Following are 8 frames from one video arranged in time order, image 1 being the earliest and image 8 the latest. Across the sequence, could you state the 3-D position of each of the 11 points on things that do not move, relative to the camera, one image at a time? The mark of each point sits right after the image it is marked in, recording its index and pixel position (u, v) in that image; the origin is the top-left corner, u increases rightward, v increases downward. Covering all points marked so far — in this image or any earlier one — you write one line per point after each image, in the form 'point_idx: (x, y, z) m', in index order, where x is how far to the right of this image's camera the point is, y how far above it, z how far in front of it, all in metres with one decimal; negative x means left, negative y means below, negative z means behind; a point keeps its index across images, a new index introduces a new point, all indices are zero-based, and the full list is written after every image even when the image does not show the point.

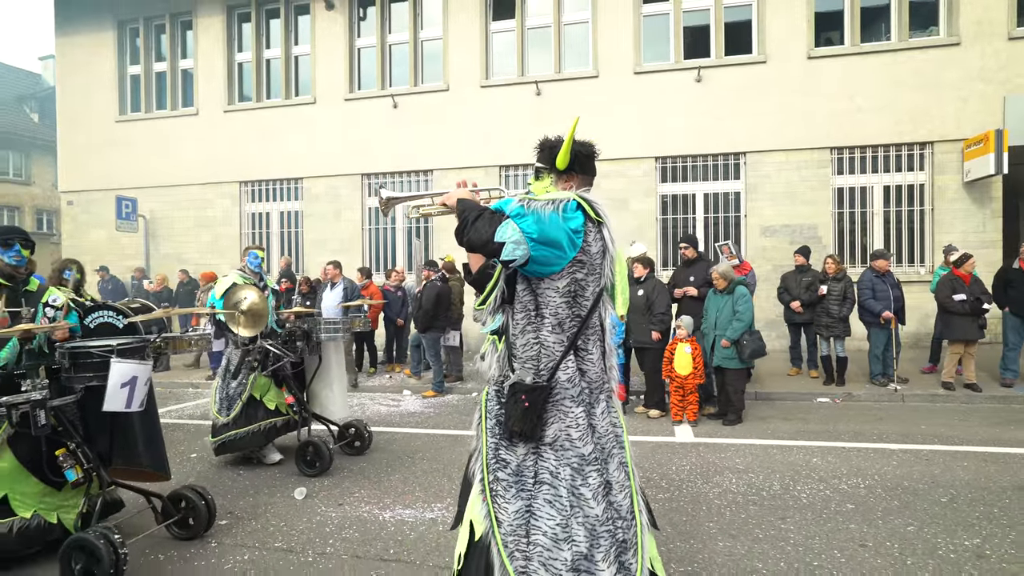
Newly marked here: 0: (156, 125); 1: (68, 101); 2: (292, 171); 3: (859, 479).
0: (-8.5, +3.9, +14.1) m
1: (-11.1, +4.7, +14.6) m
2: (-5.0, +2.7, +13.3) m
3: (+2.6, -1.5, +4.4) m
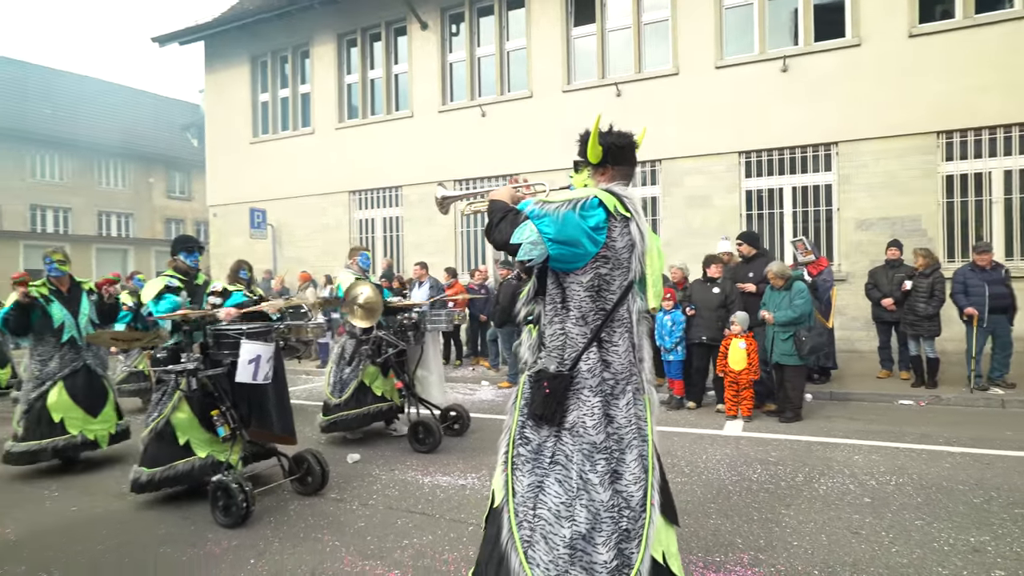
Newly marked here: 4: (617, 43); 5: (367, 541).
0: (-6.3, +3.9, +16.0) m
1: (-8.7, +4.7, +17.0) m
2: (-2.9, +2.7, +14.5) m
3: (+2.9, -1.4, +4.4) m
4: (+2.2, +5.2, +12.5) m
5: (-0.9, -1.5, +3.5) m
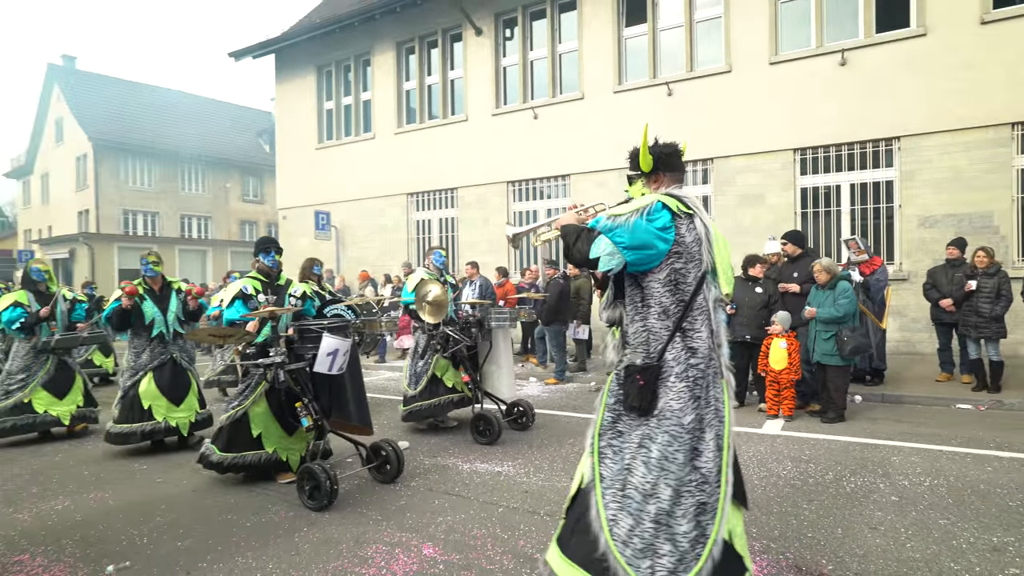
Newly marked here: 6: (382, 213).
0: (-4.8, +4.0, +16.8) m
1: (-7.1, +4.8, +18.1) m
2: (-1.6, +2.7, +15.0) m
3: (+3.1, -1.4, +4.3) m
4: (+3.3, +5.2, +12.4) m
5: (-0.7, -1.5, +3.9) m
6: (-3.6, +2.1, +16.2) m
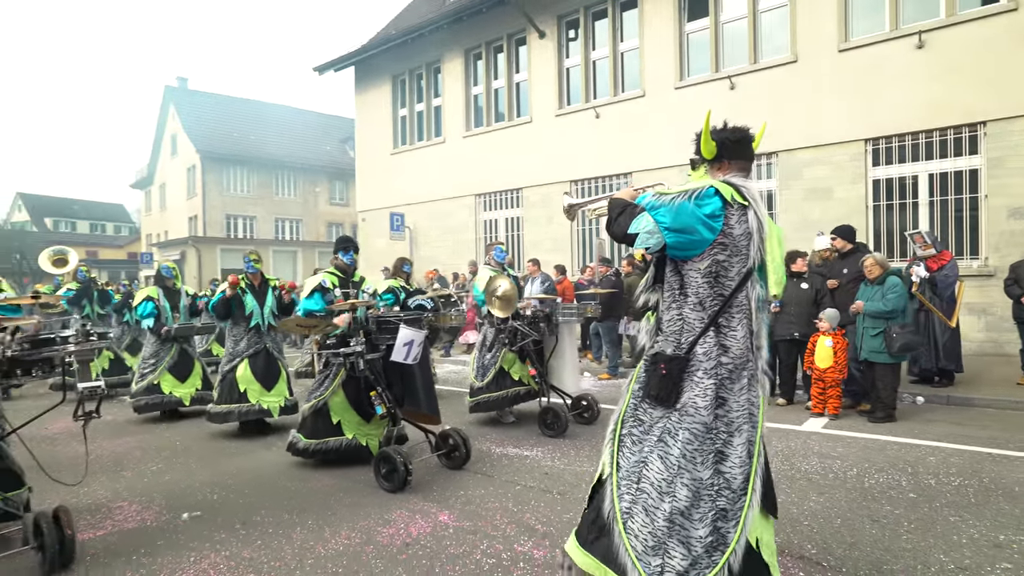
0: (-2.8, +4.1, +17.7) m
1: (-4.9, +4.8, +19.2) m
2: (+0.1, +2.8, +15.5) m
3: (+3.3, -1.4, +4.2) m
4: (+4.6, +5.3, +12.2) m
5: (-0.6, -1.5, +4.3) m
6: (-1.7, +2.2, +16.9) m
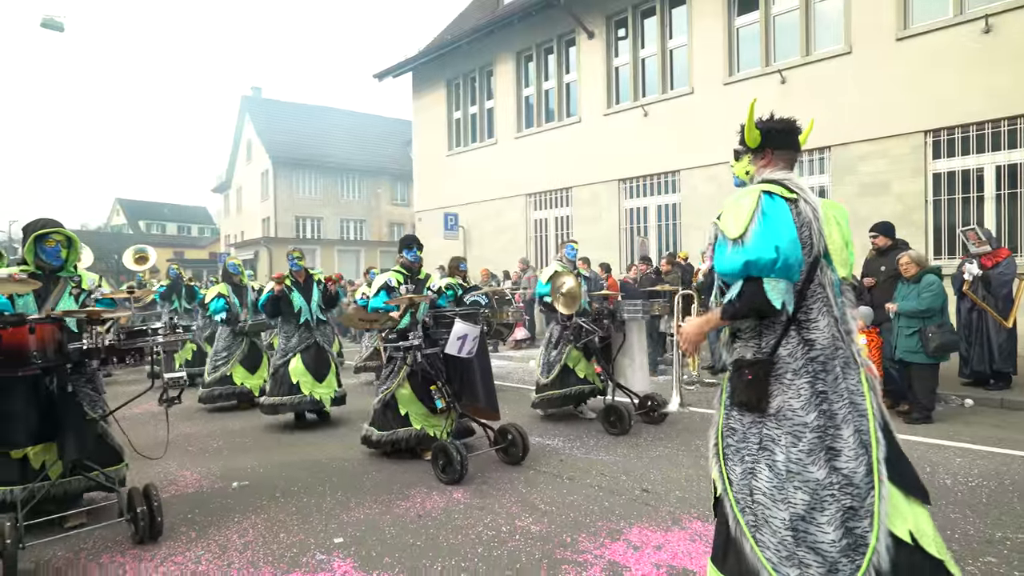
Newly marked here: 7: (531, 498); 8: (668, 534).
0: (-1.2, +4.1, +18.2) m
1: (-3.1, +4.9, +19.9) m
2: (+1.4, +2.9, +15.7) m
3: (+3.4, -1.4, +4.2) m
4: (+5.6, +5.3, +11.9) m
5: (-0.5, -1.5, +4.7) m
6: (-0.2, +2.2, +17.3) m
7: (+0.1, -1.4, +3.9) m
8: (+0.9, -1.4, +3.3) m
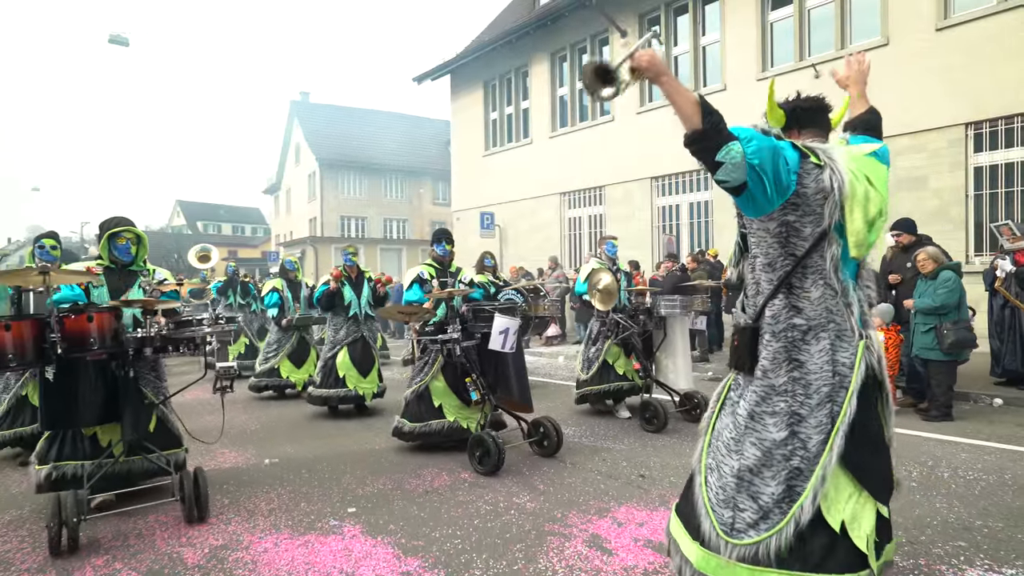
0: (-0.1, +4.2, +18.5) m
1: (-1.9, +5.0, +20.4) m
2: (+2.3, +2.9, +15.8) m
3: (+3.4, -1.3, +4.2) m
4: (+6.2, +5.4, +11.7) m
5: (-0.4, -1.4, +5.0) m
6: (+0.8, +2.3, +17.5) m
7: (+0.1, -1.4, +4.2) m
8: (+0.8, -1.3, +3.5) m
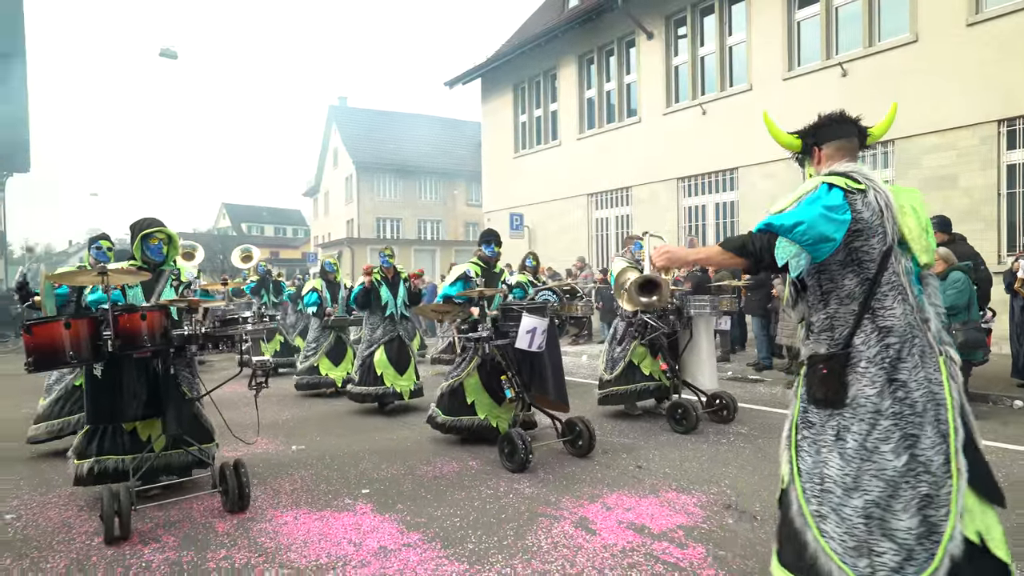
0: (+0.8, +4.2, +18.7) m
1: (-0.8, +5.0, +20.8) m
2: (+3.1, +2.9, +15.9) m
3: (+3.4, -1.3, +4.3) m
4: (+6.7, +5.4, +11.6) m
5: (-0.3, -1.4, +5.3) m
6: (+1.7, +2.3, +17.8) m
7: (+0.2, -1.4, +4.5) m
8: (+0.8, -1.4, +3.7) m
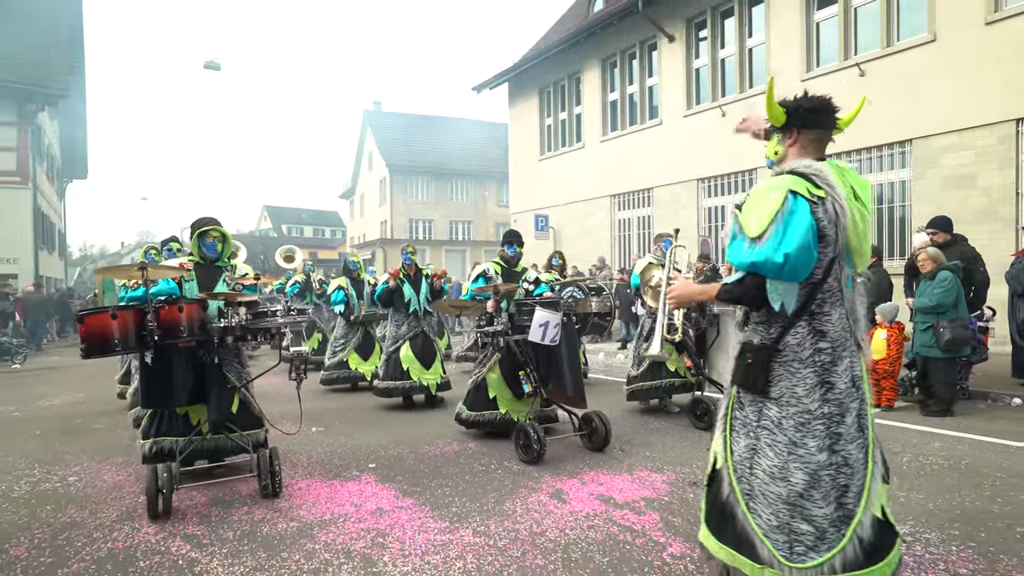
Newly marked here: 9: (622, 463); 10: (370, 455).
0: (+1.6, +4.2, +19.1) m
1: (+0.1, +5.0, +21.2) m
2: (+3.7, +2.9, +16.2) m
3: (+3.3, -1.3, +4.5) m
4: (+7.1, +5.4, +11.6) m
5: (-0.3, -1.4, +5.8) m
6: (+2.4, +2.3, +18.1) m
7: (+0.1, -1.4, +4.9) m
8: (+0.7, -1.3, +4.1) m
9: (+0.8, -1.3, +4.5) m
10: (-1.2, -1.4, +4.9) m
